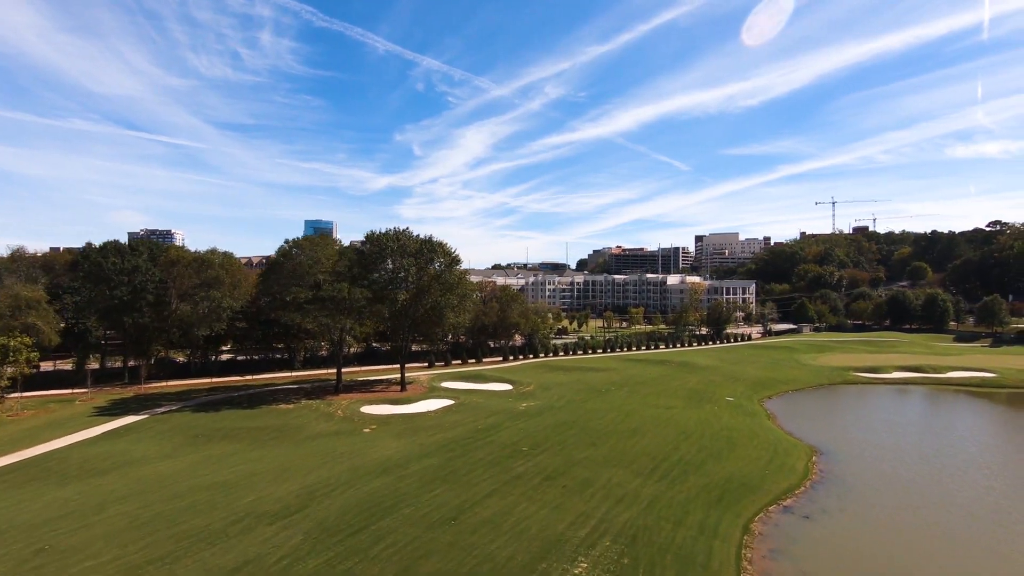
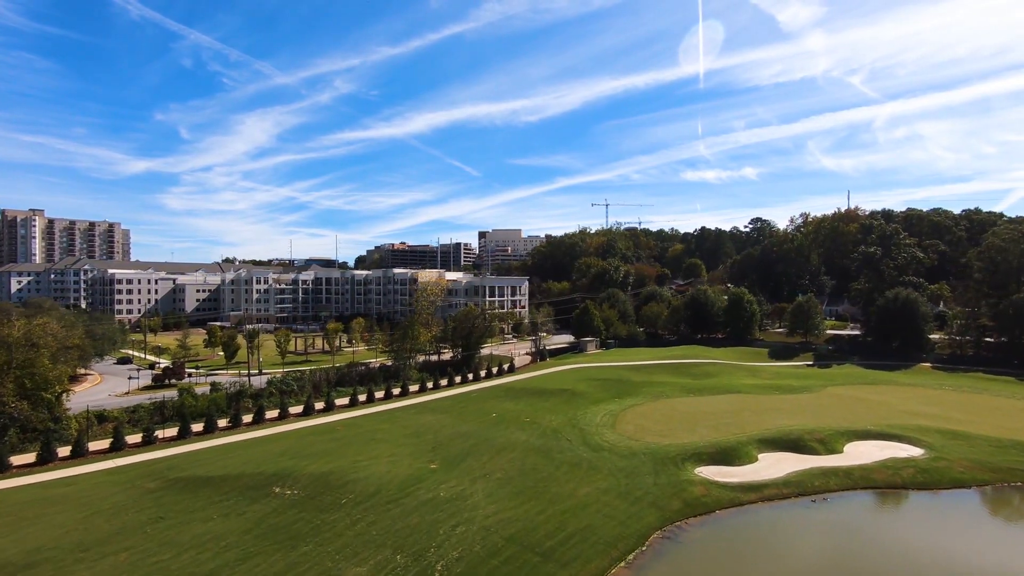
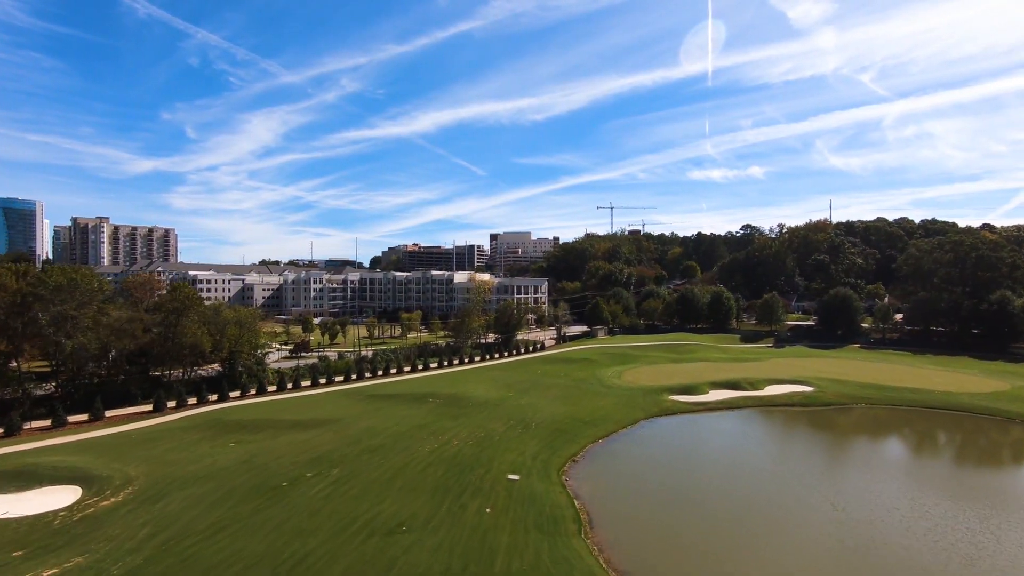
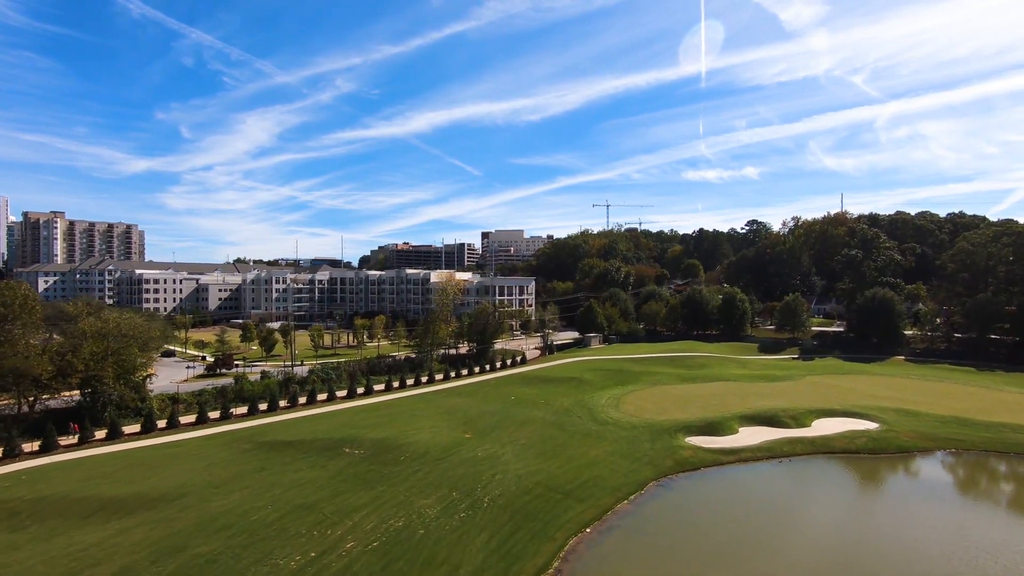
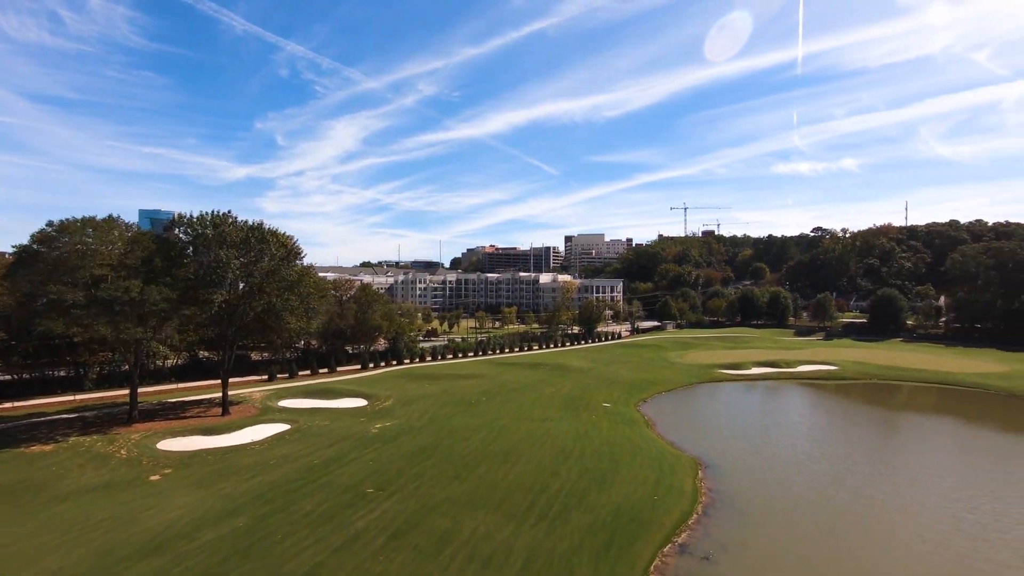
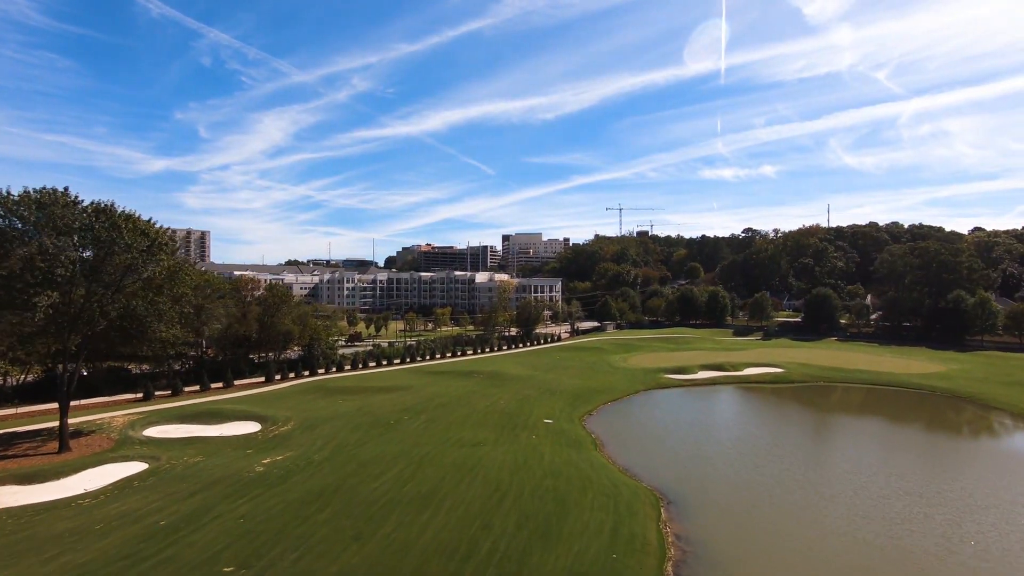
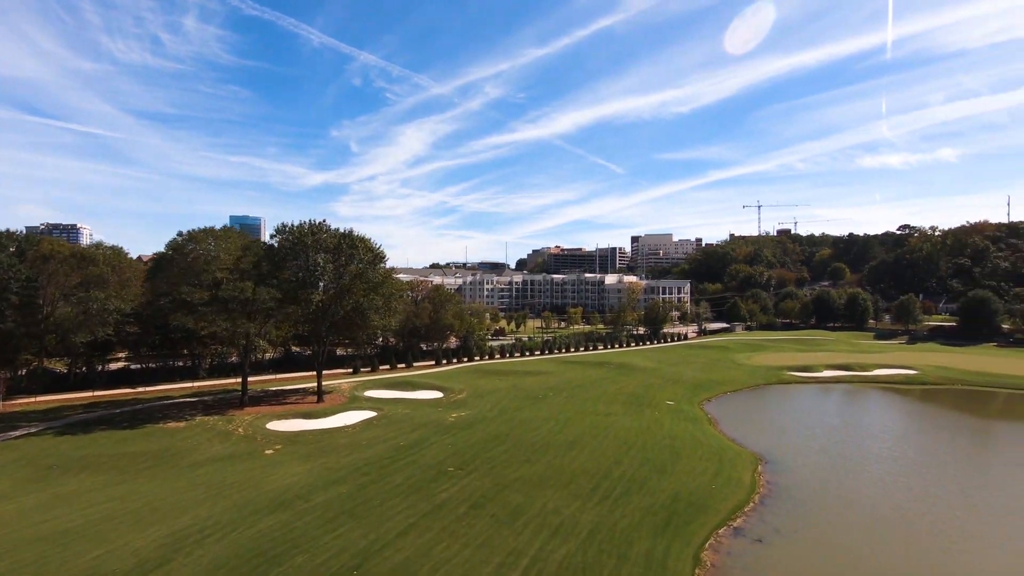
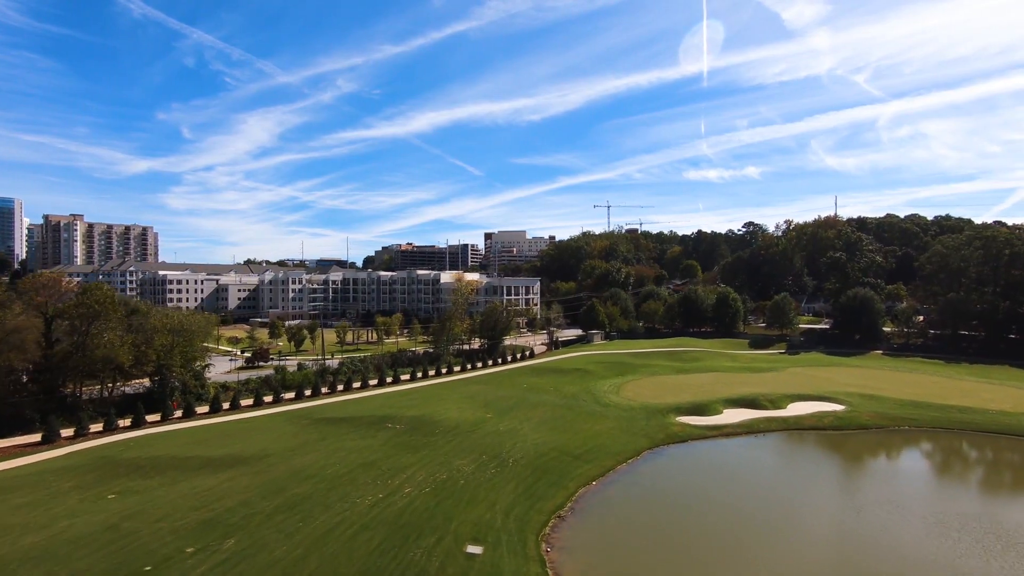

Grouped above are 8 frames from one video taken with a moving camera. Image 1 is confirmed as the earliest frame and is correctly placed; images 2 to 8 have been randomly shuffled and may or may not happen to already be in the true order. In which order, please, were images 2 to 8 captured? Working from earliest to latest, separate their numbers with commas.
7, 5, 6, 3, 8, 4, 2
